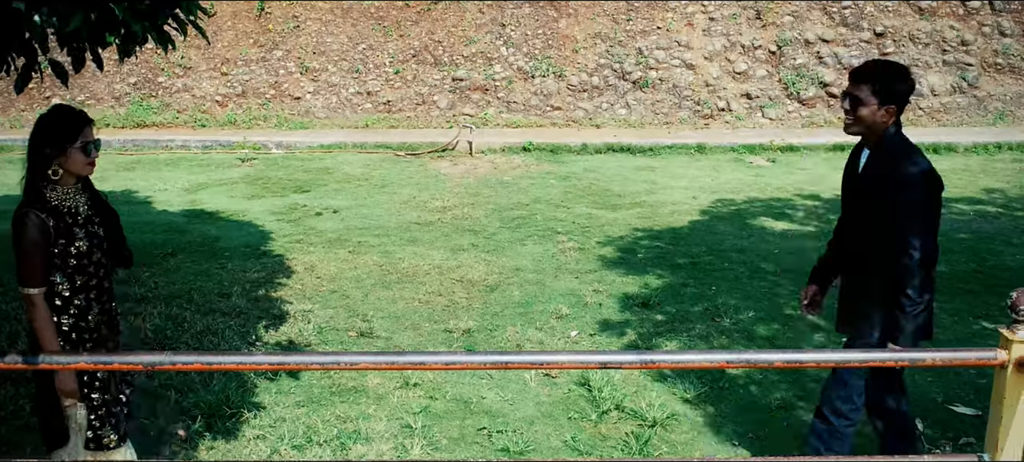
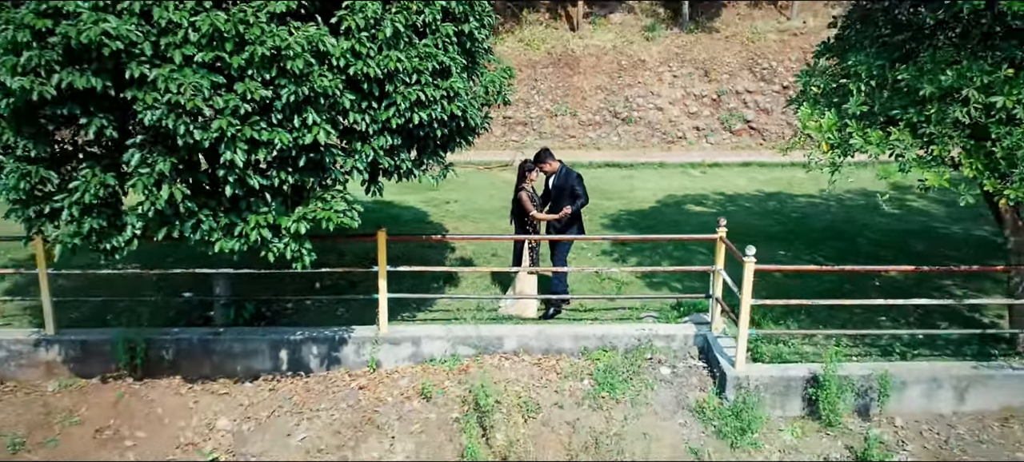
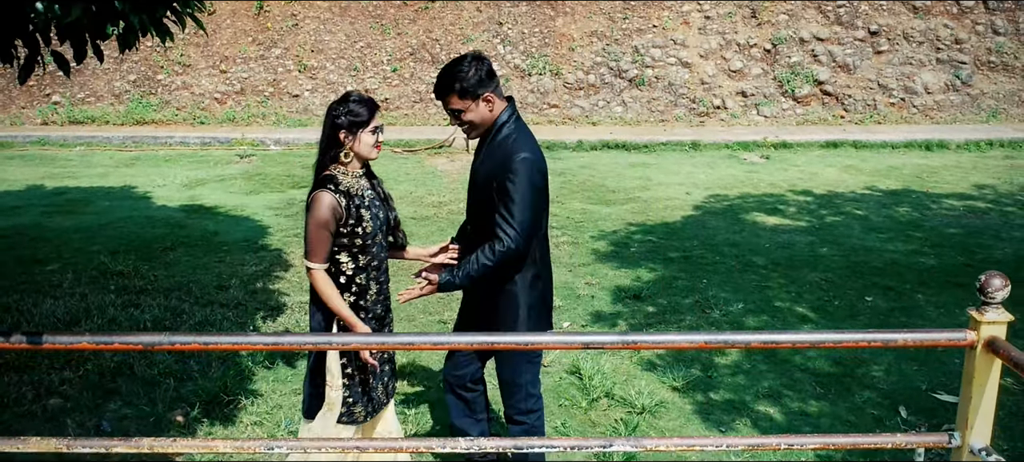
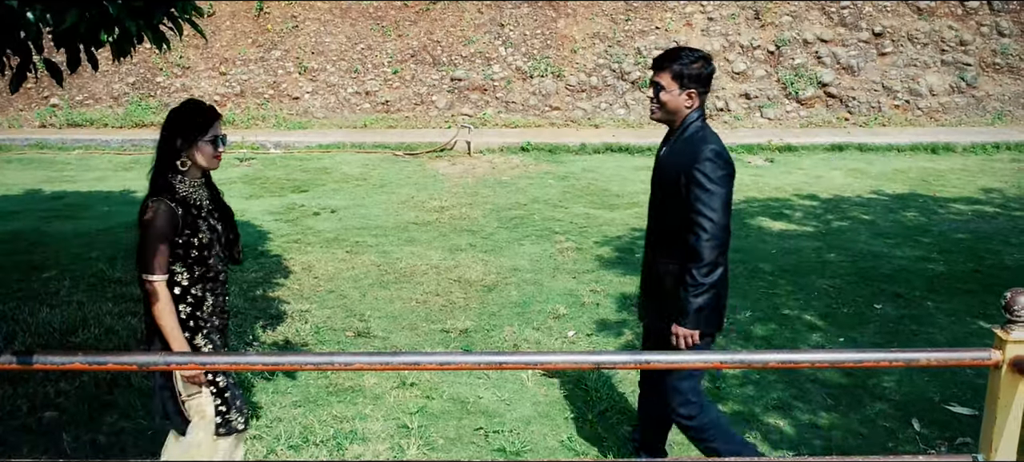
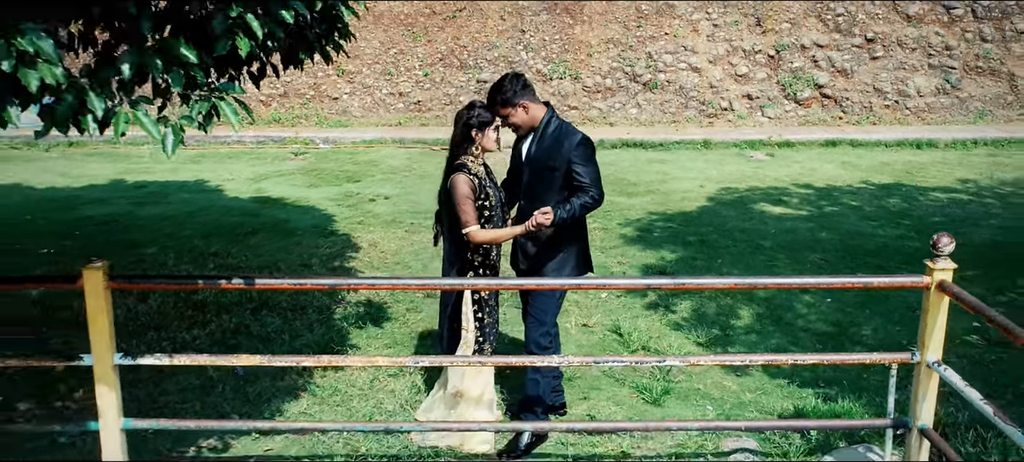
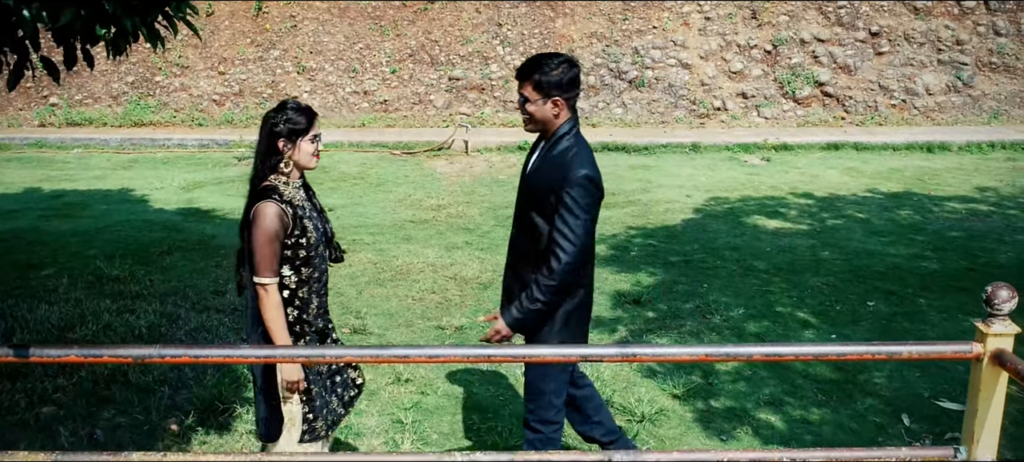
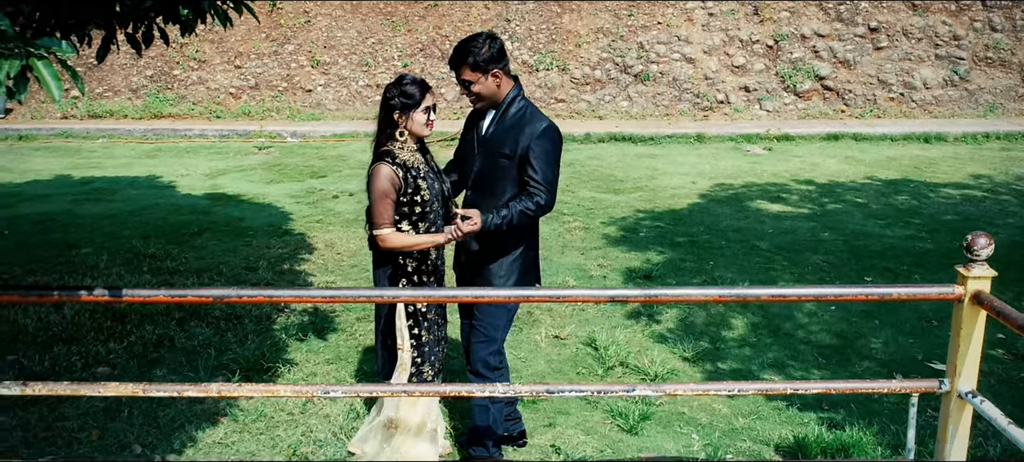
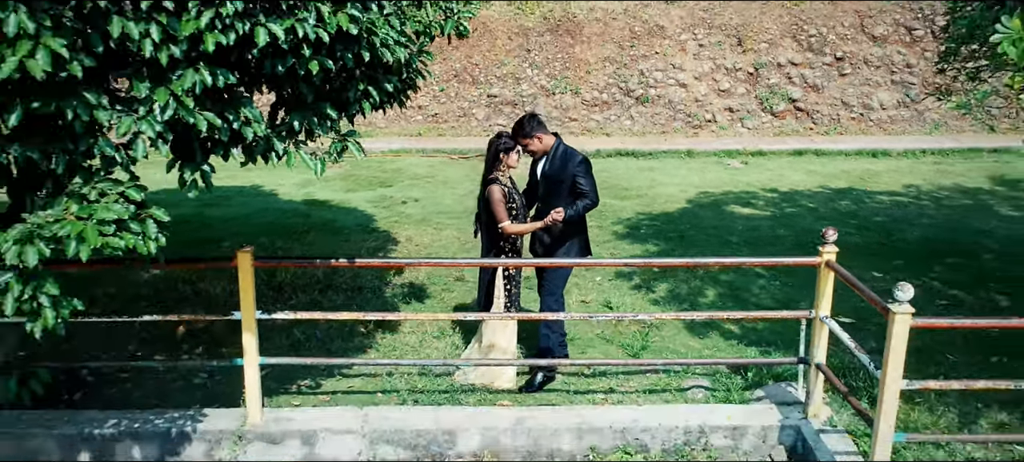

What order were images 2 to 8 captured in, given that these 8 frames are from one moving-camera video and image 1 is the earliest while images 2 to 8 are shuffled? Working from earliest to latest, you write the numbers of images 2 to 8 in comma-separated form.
4, 6, 3, 7, 5, 8, 2
